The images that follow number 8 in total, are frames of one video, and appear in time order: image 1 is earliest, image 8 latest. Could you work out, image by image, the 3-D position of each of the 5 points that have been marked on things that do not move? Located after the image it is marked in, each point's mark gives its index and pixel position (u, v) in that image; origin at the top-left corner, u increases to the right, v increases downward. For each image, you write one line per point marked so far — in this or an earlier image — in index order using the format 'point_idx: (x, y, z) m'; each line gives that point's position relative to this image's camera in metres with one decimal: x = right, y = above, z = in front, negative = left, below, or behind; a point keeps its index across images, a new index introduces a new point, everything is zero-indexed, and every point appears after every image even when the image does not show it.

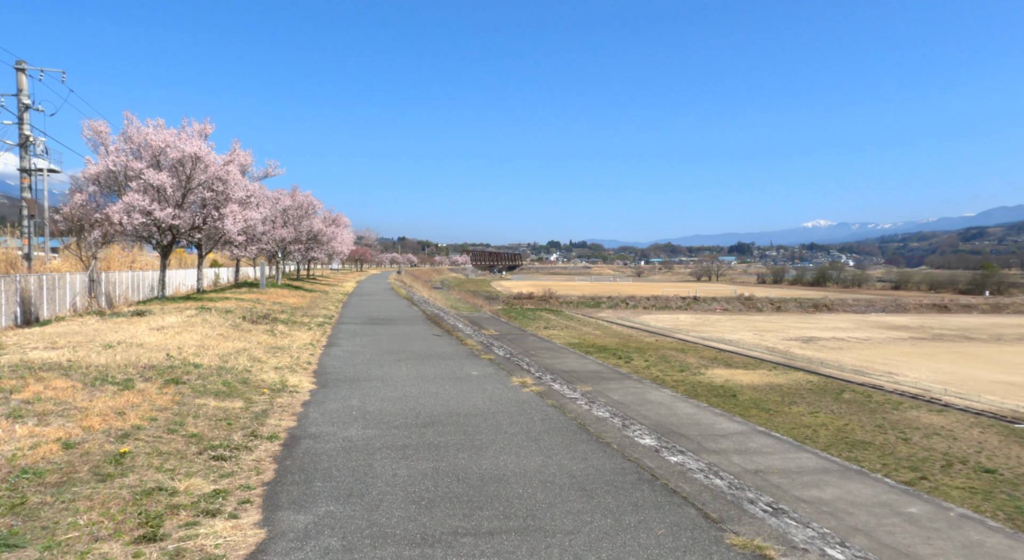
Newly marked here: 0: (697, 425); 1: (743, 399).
0: (+3.0, -2.3, +11.8) m
1: (+5.5, -2.9, +17.8) m
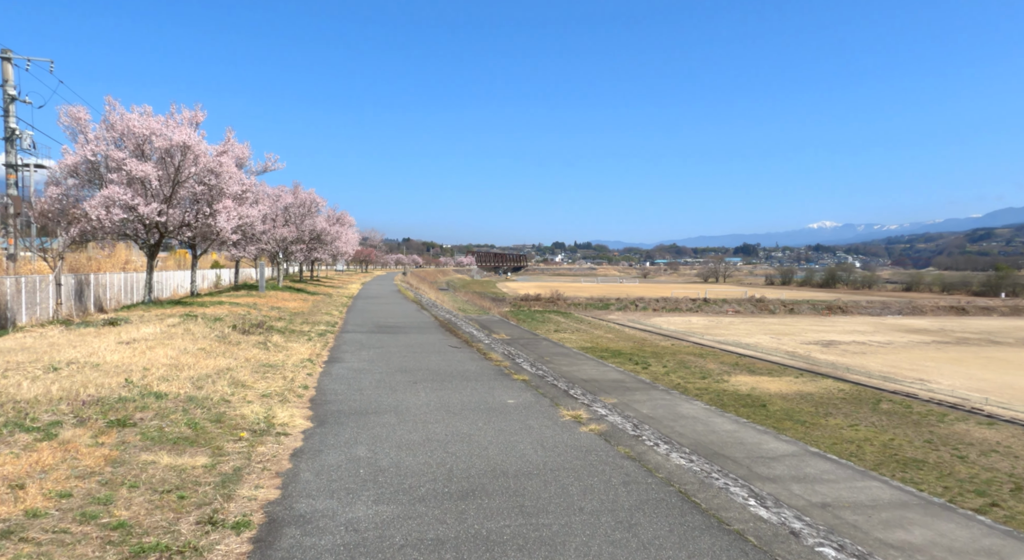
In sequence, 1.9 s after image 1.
0: (+3.3, -2.3, +10.5) m
1: (+5.8, -2.9, +16.5) m
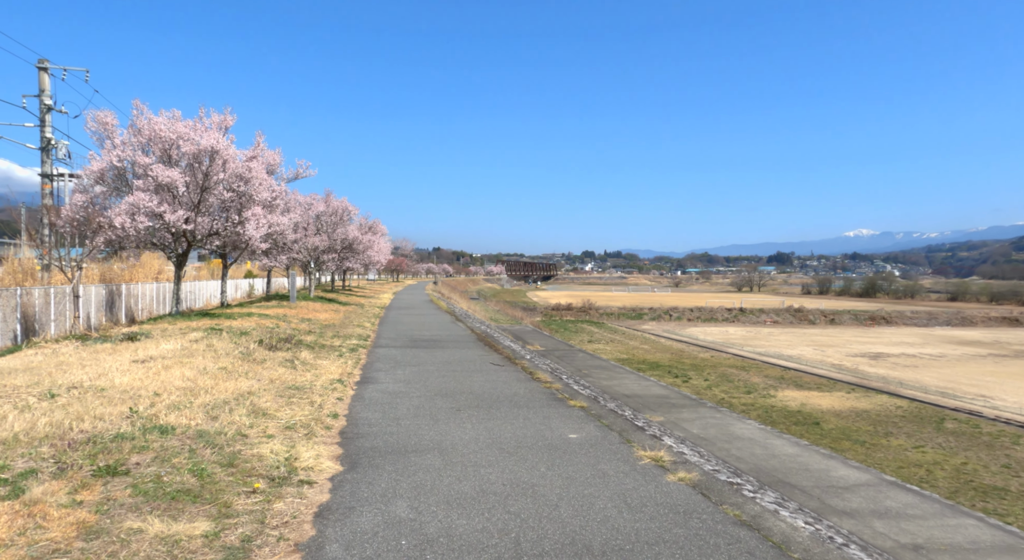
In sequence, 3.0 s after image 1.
0: (+3.9, -2.5, +9.6) m
1: (+6.7, -3.1, +15.4) m
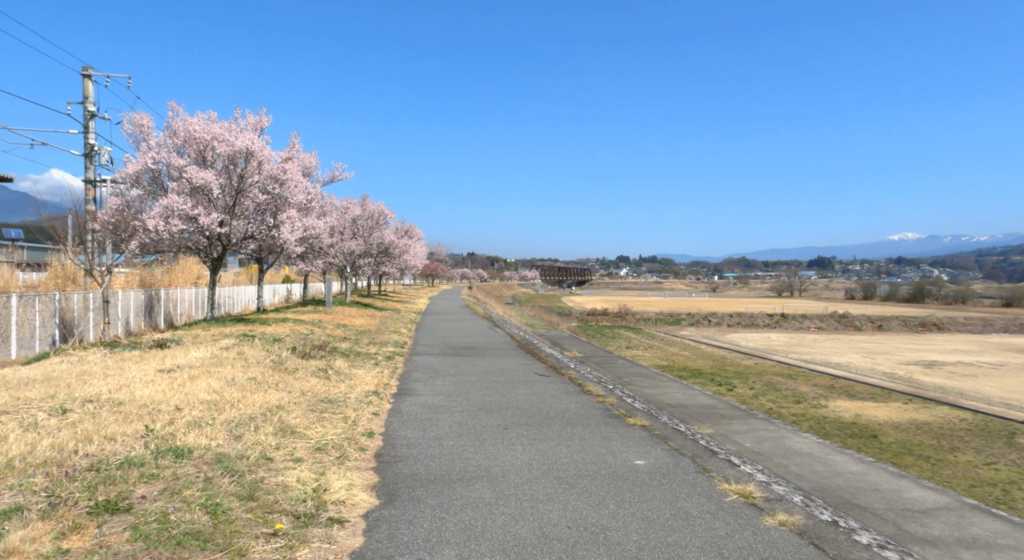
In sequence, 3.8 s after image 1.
0: (+4.5, -2.5, +8.9) m
1: (+7.5, -3.2, +14.6) m
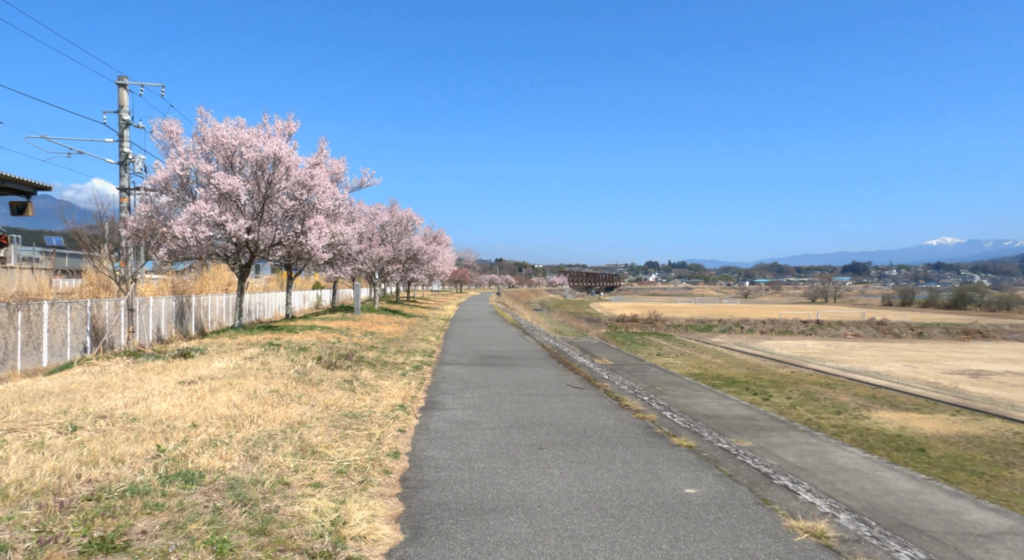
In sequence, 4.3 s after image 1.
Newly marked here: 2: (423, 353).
0: (+4.8, -2.6, +8.4) m
1: (+8.1, -3.4, +13.9) m
2: (-2.2, -1.8, +17.7) m
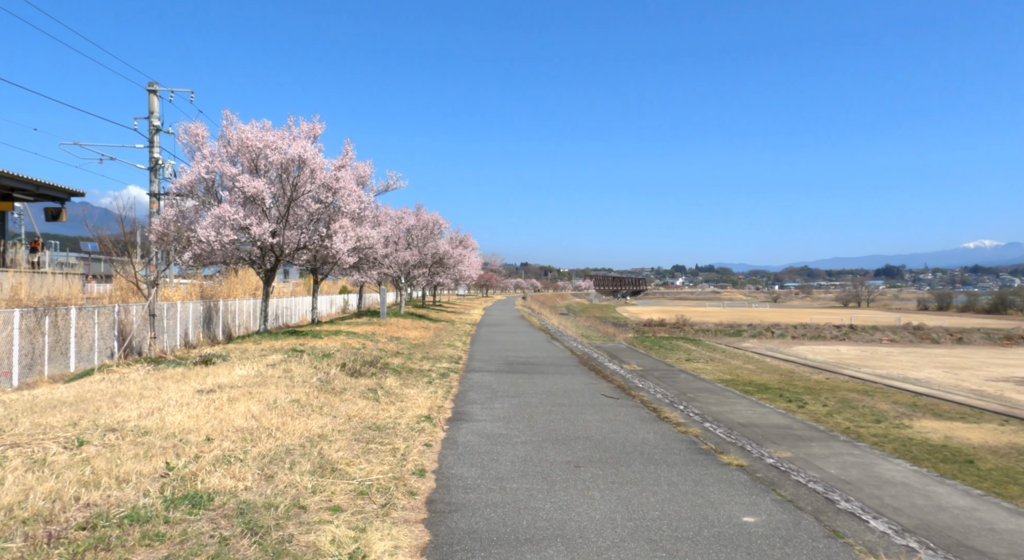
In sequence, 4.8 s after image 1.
0: (+5.2, -2.7, +7.8) m
1: (+8.6, -3.4, +13.3) m
2: (-1.5, -1.9, +17.5) m
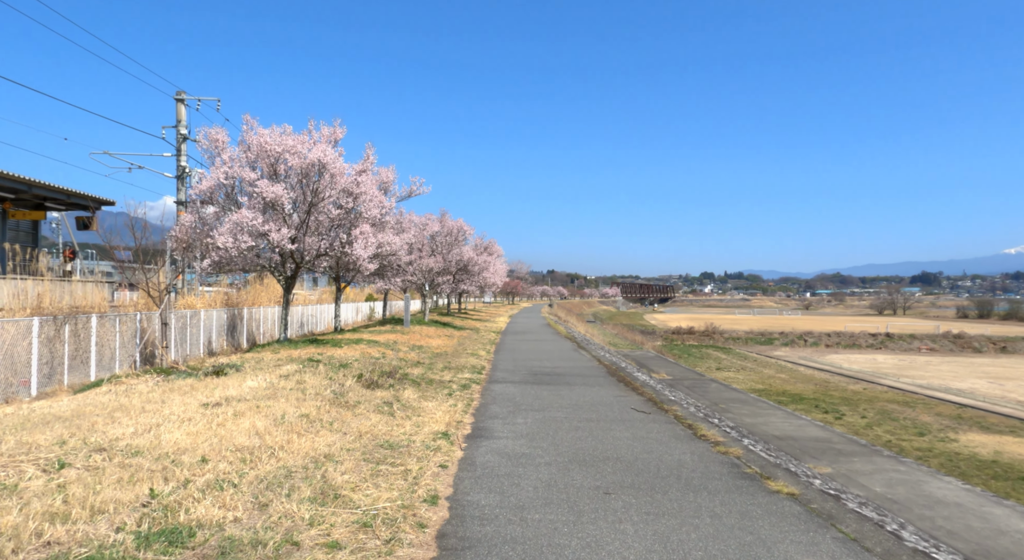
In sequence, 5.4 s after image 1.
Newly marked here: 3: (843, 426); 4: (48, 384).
0: (+5.4, -2.7, +7.2) m
1: (+9.1, -3.5, +12.5) m
2: (-0.9, -2.0, +17.1) m
3: (+8.3, -3.7, +18.3) m
4: (-7.6, -1.7, +12.0) m
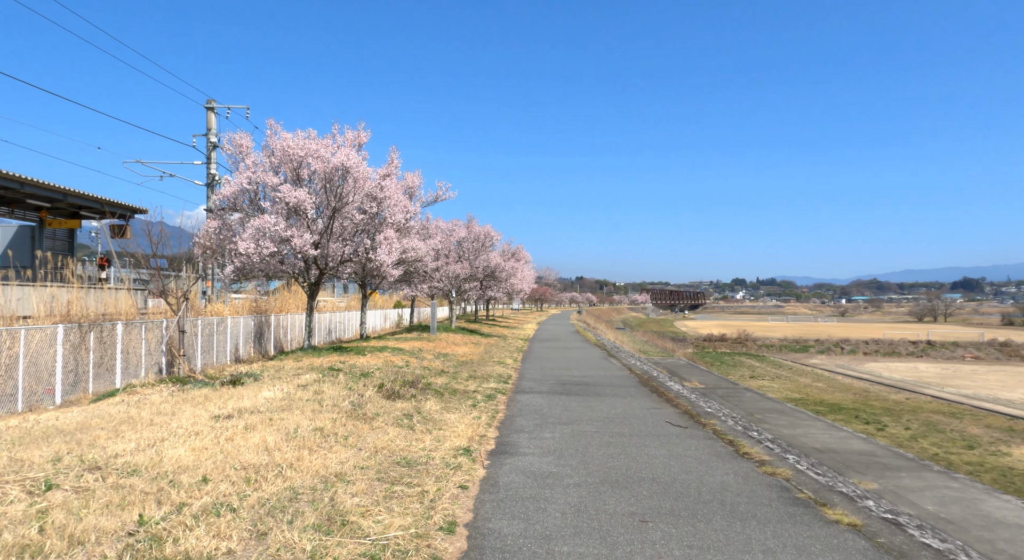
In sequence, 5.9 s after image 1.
0: (+5.7, -2.8, +6.6) m
1: (+9.5, -3.6, +11.8) m
2: (-0.2, -2.2, +16.8) m
3: (+9.0, -3.8, +17.6) m
4: (-7.2, -1.8, +12.0) m
